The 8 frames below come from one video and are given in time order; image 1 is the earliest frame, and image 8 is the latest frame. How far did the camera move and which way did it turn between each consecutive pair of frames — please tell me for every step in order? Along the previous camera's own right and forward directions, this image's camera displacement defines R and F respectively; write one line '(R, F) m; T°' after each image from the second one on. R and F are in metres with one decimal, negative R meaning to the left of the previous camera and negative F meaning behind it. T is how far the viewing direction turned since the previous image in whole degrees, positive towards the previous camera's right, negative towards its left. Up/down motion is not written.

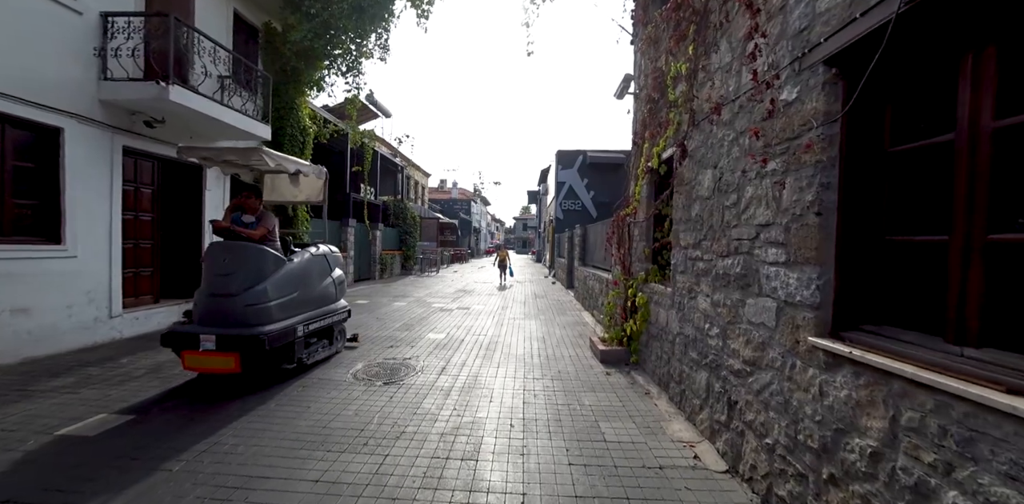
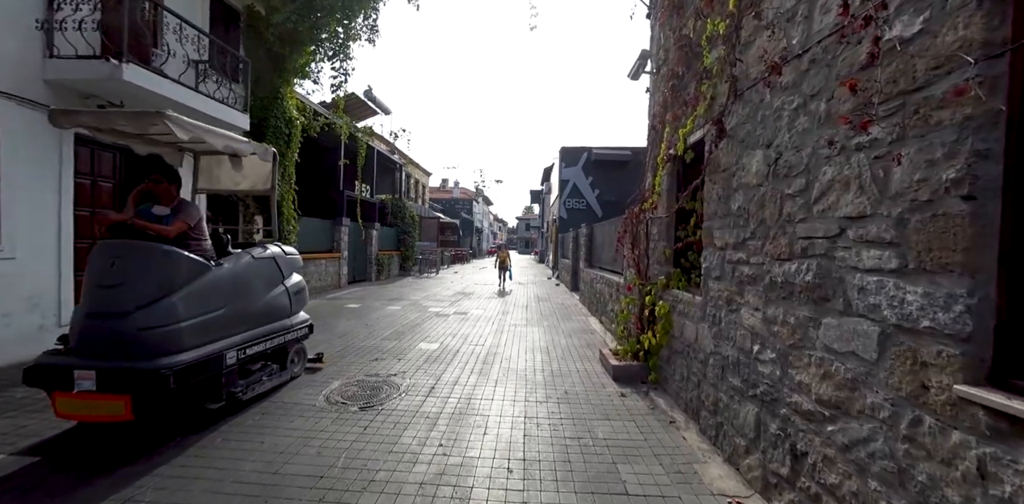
(0.0, +0.6) m; 0°
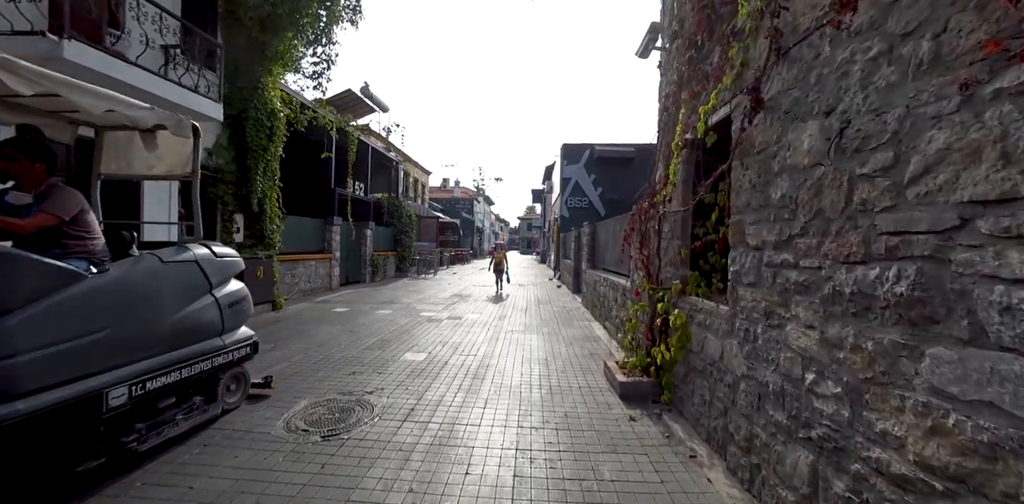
(+0.1, +0.6) m; 0°
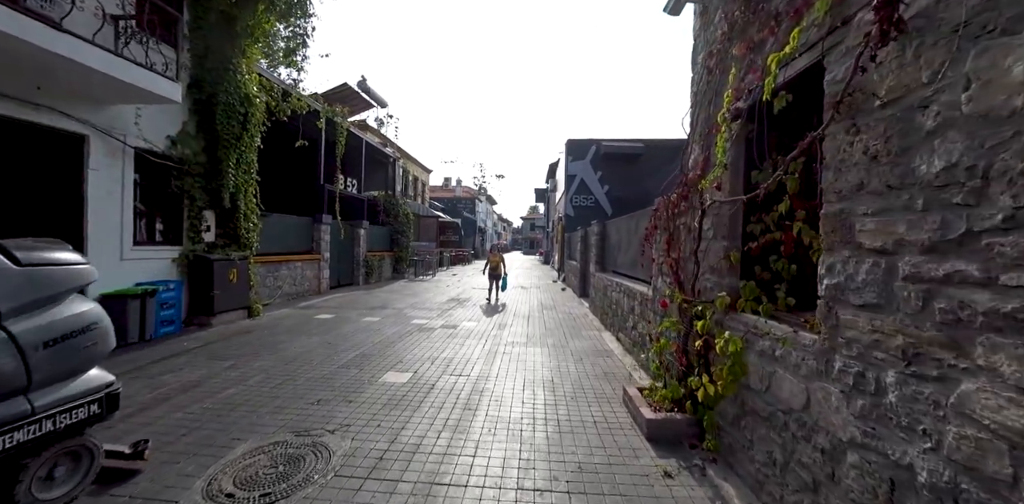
(0.0, +0.8) m; 0°
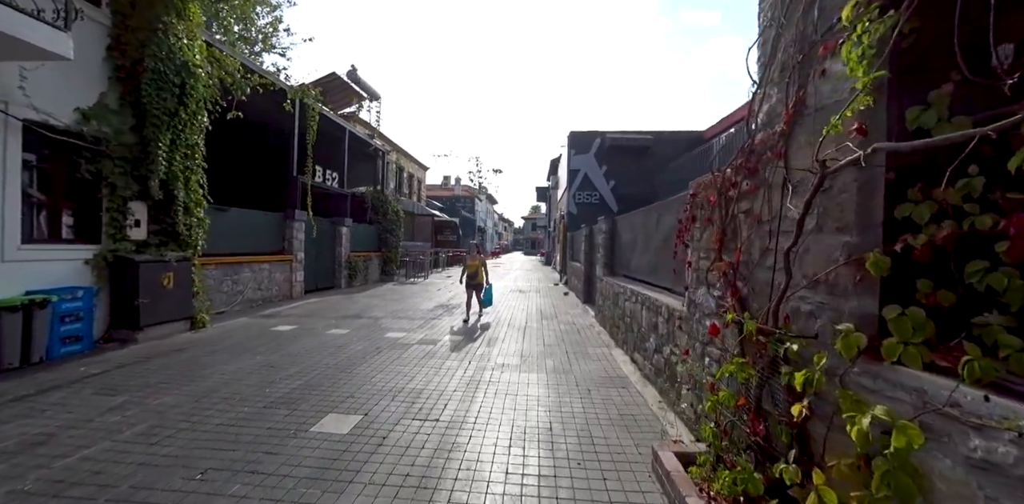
(+0.2, +1.3) m; 0°
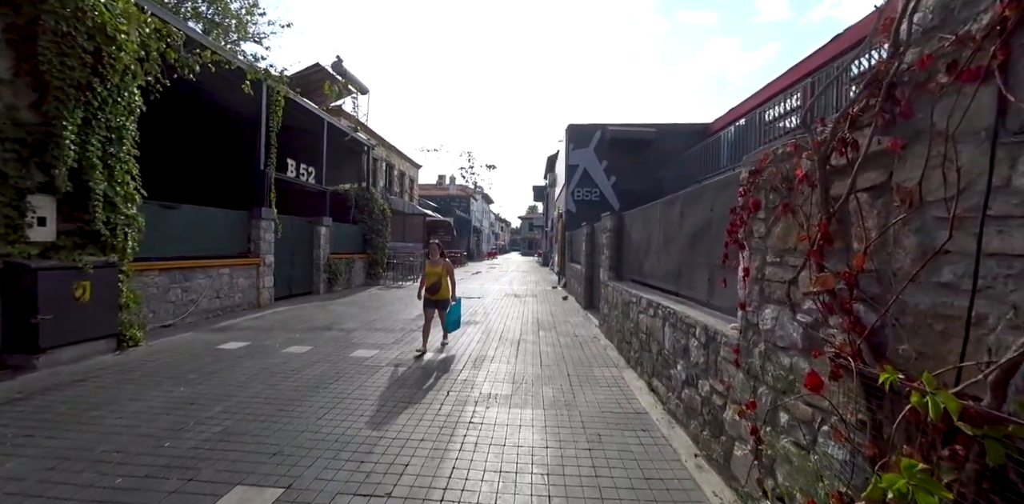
(+0.1, +1.1) m; 0°
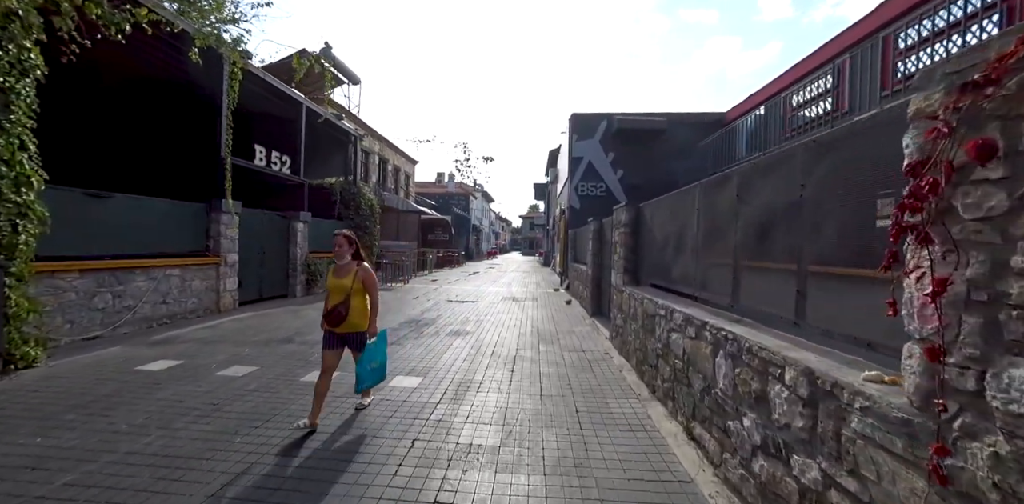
(+0.1, +1.2) m; 0°
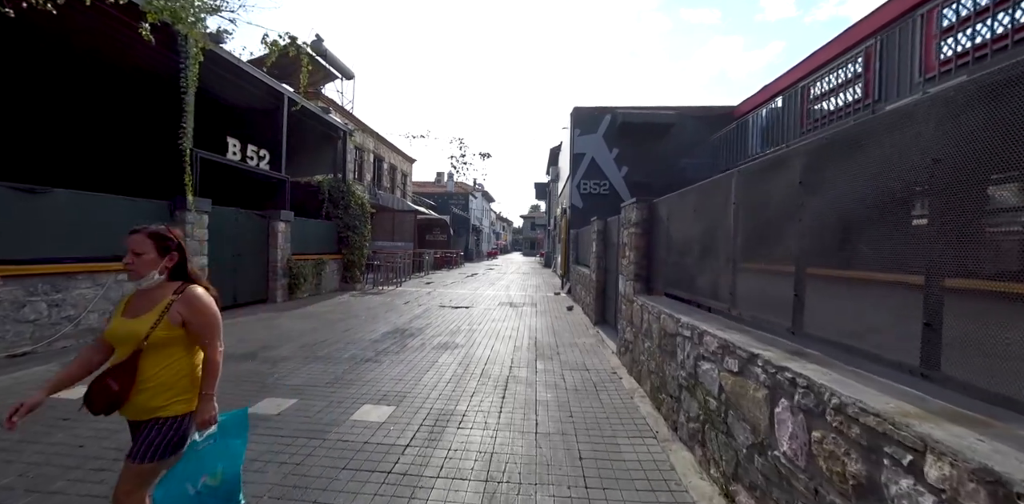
(+0.1, +0.8) m; 0°
